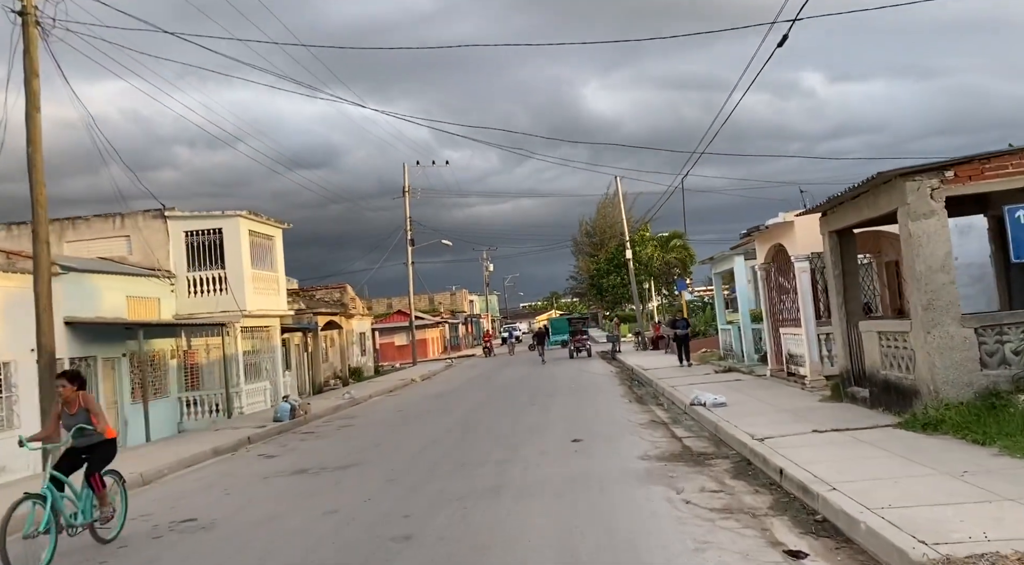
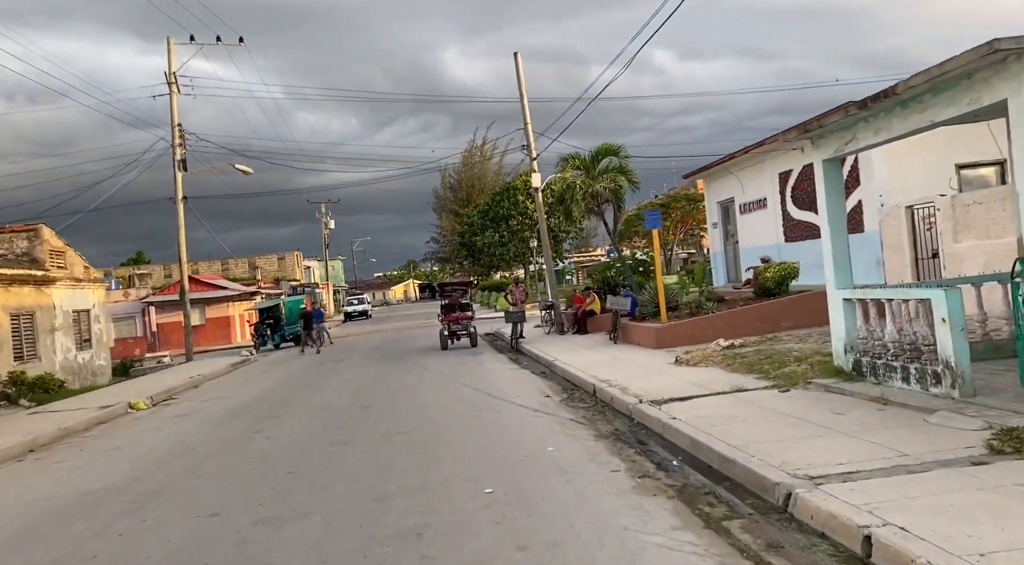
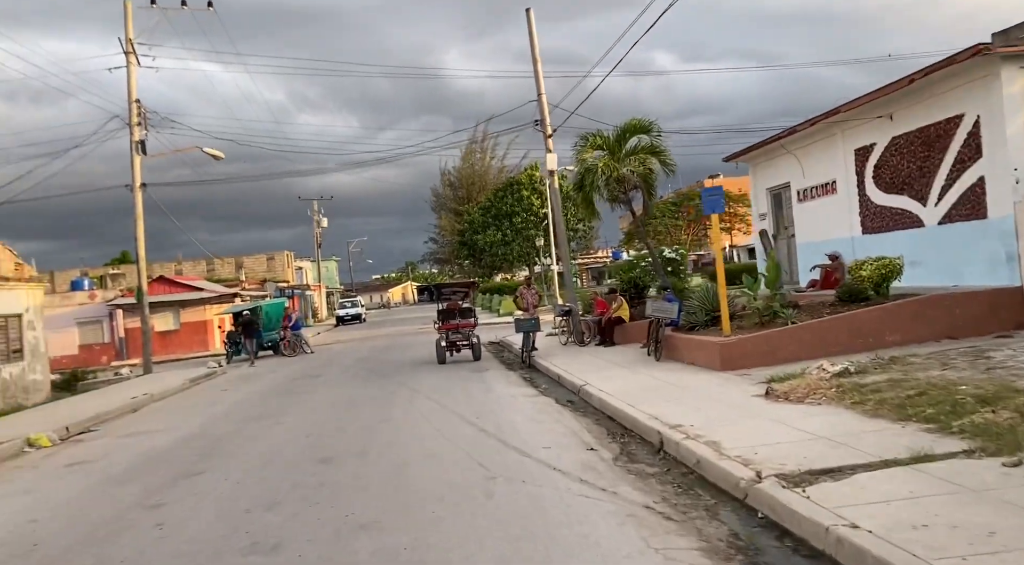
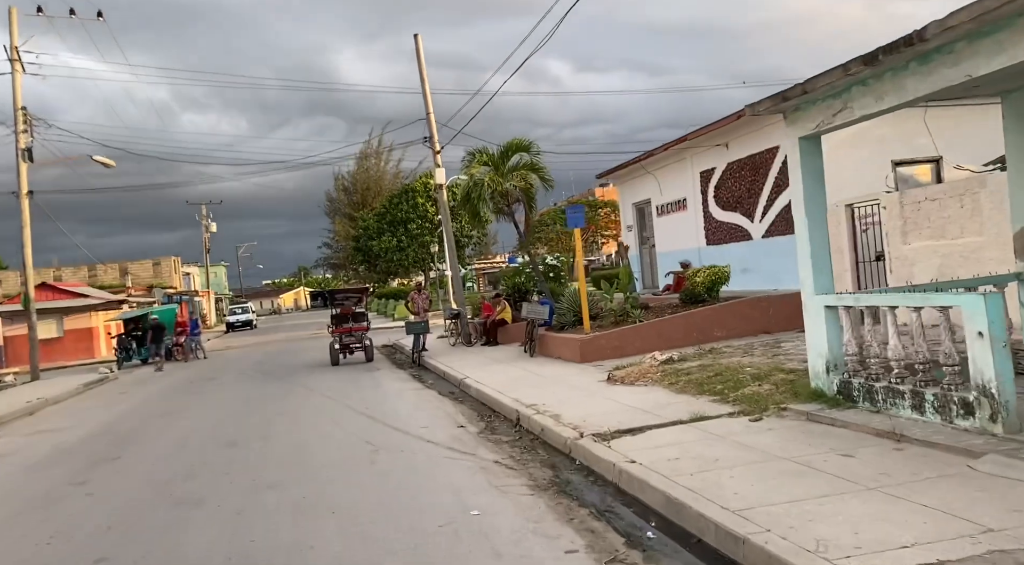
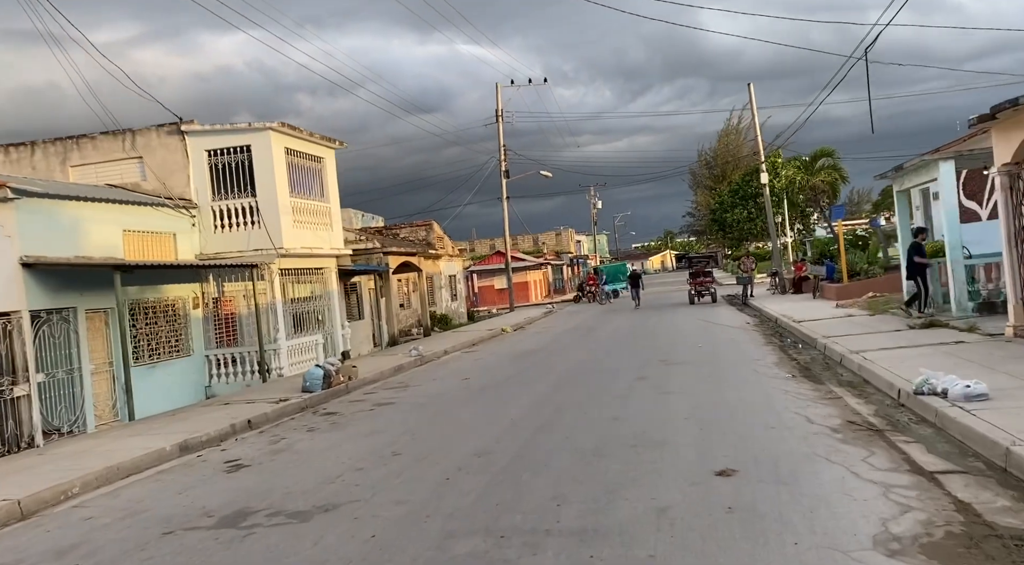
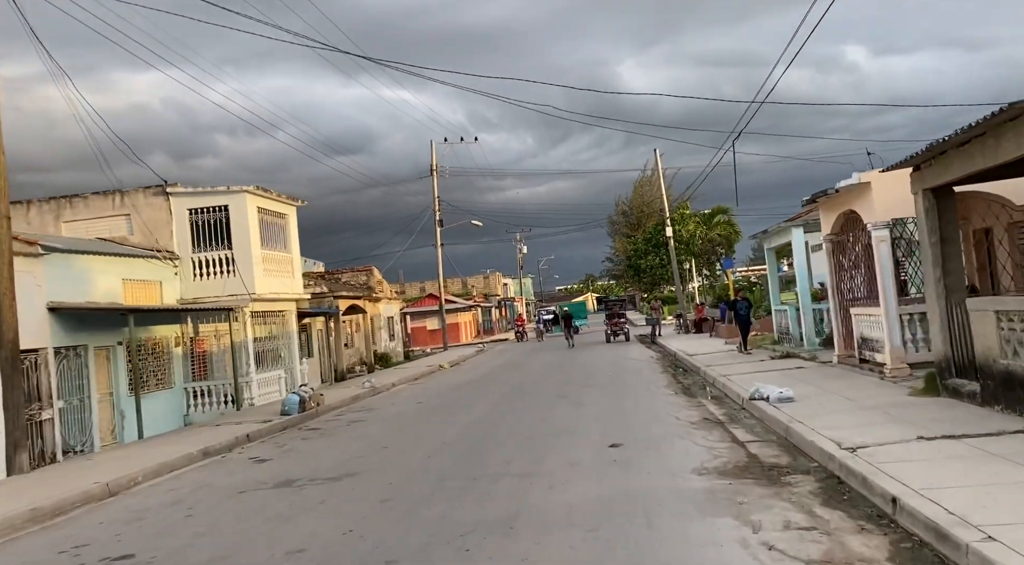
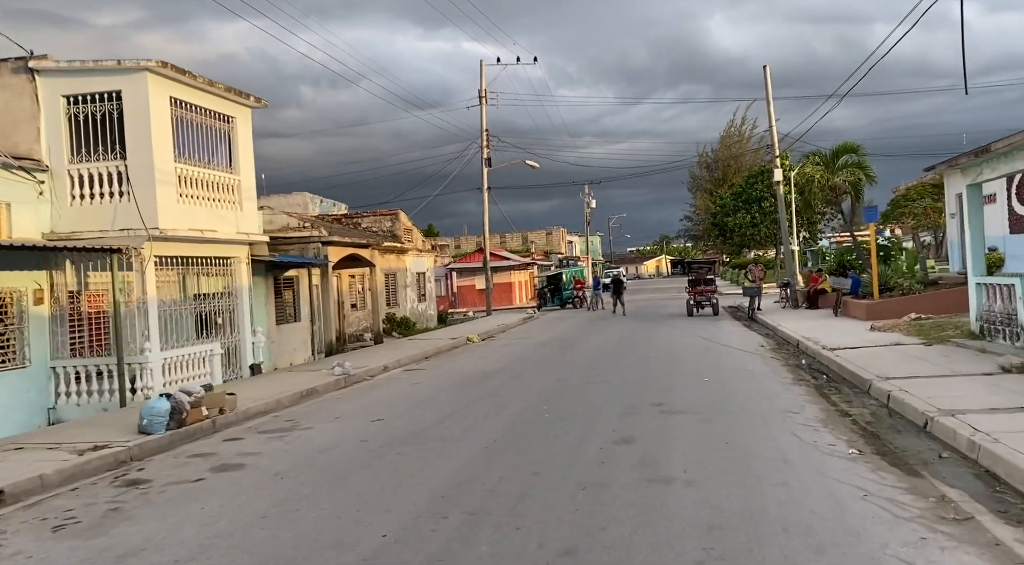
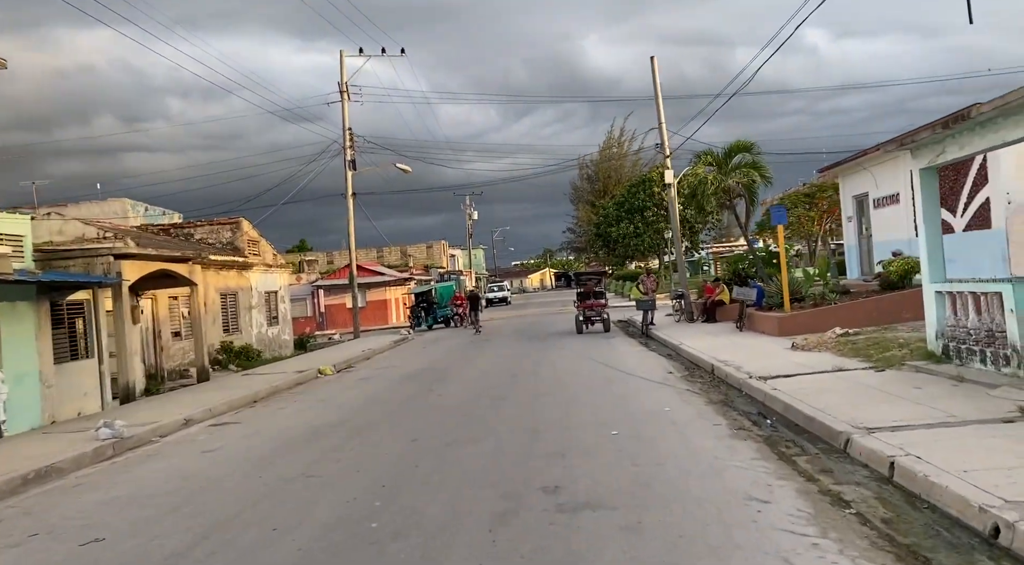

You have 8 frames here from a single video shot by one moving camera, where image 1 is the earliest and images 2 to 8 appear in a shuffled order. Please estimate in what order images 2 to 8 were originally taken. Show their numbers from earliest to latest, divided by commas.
6, 5, 7, 8, 2, 4, 3
